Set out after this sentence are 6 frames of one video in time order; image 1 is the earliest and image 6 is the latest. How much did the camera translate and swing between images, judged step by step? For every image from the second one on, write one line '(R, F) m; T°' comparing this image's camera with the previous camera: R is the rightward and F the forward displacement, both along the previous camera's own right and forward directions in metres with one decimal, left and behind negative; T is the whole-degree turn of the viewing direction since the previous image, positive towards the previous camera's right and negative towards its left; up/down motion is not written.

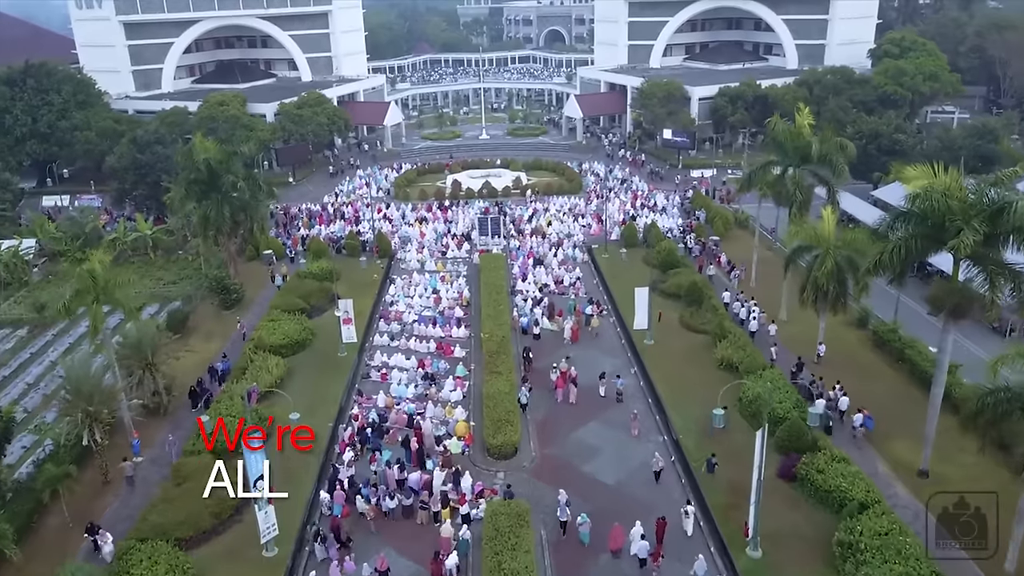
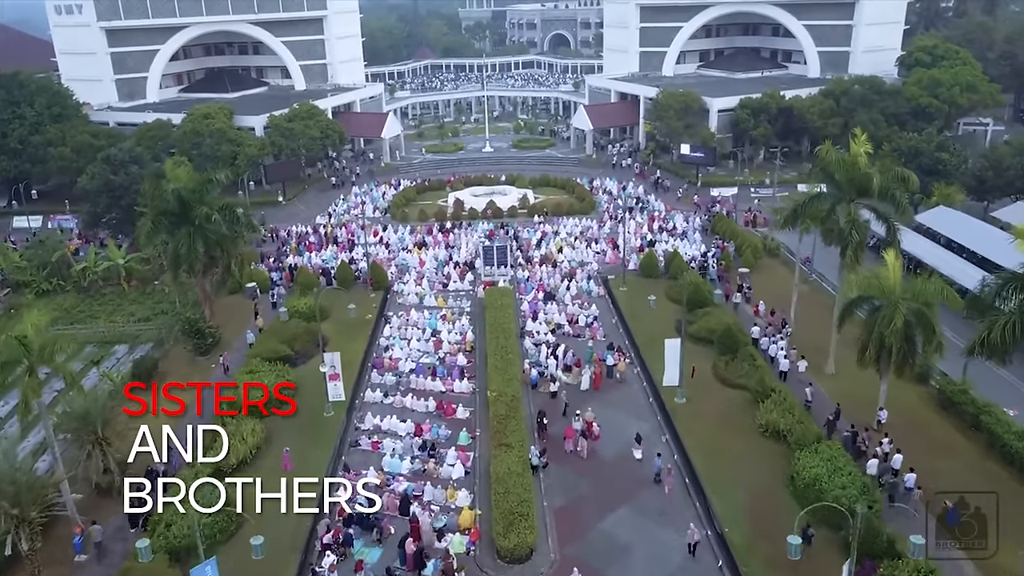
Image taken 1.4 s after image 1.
(-0.3, +3.9) m; 0°
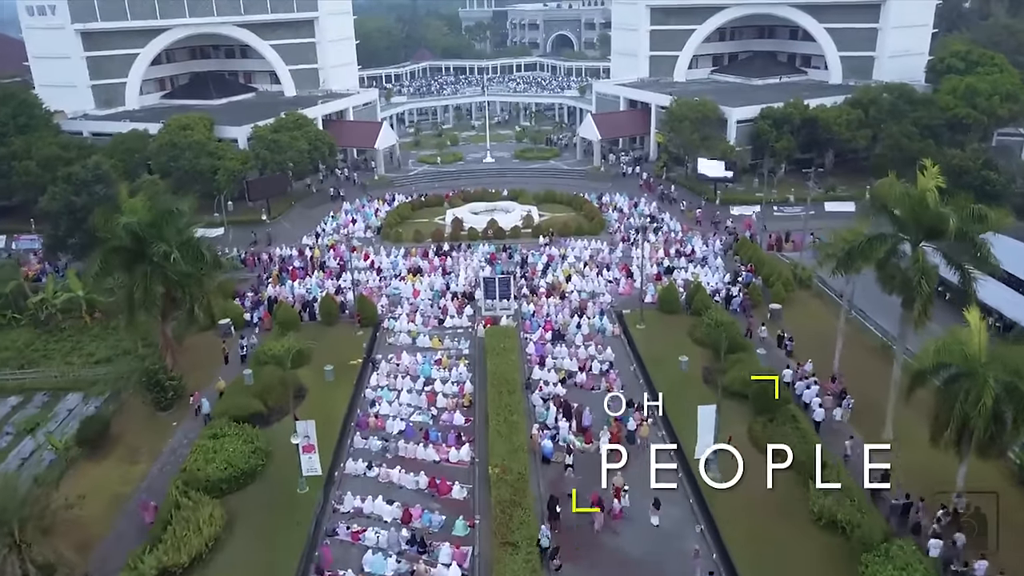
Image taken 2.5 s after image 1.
(-0.2, +4.0) m; 0°
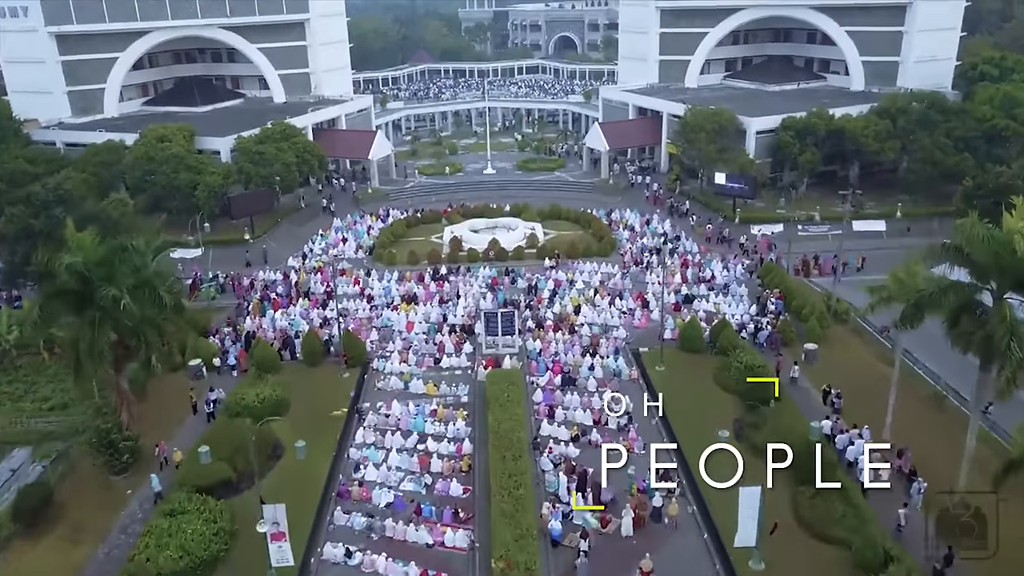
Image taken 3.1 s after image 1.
(-0.2, +3.6) m; 0°
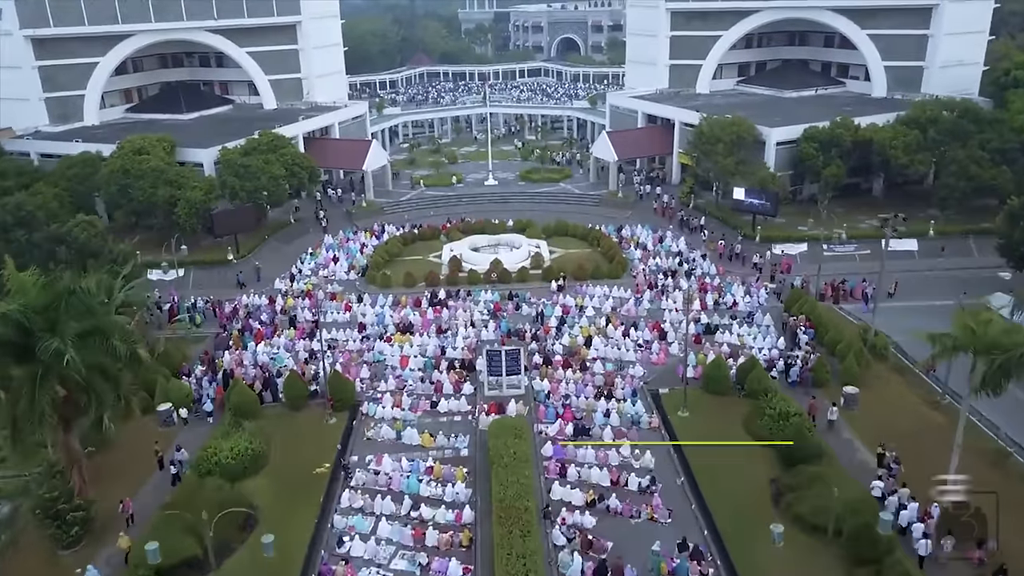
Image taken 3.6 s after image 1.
(-0.2, +3.1) m; 0°
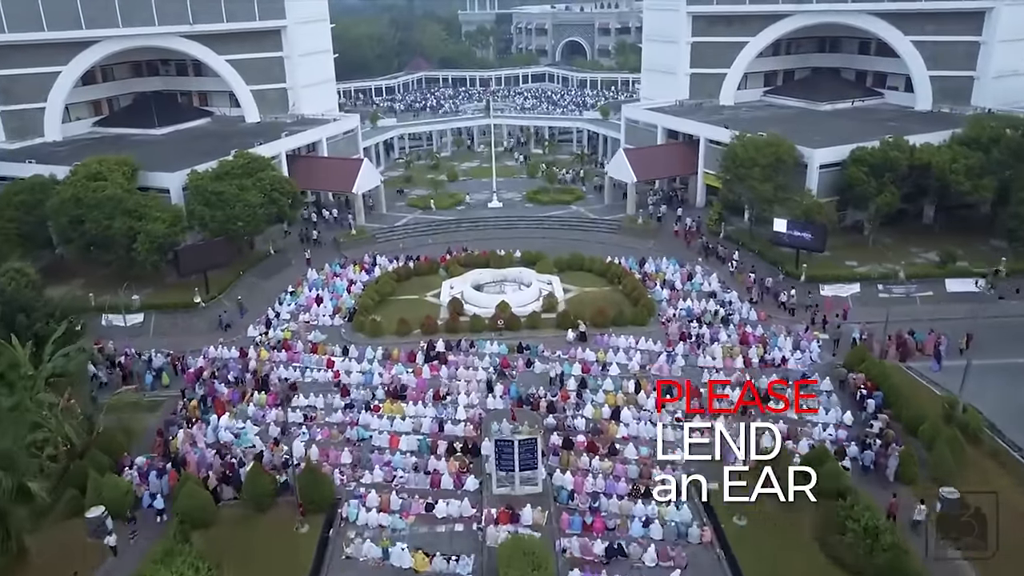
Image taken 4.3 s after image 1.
(-0.4, +5.3) m; 0°
